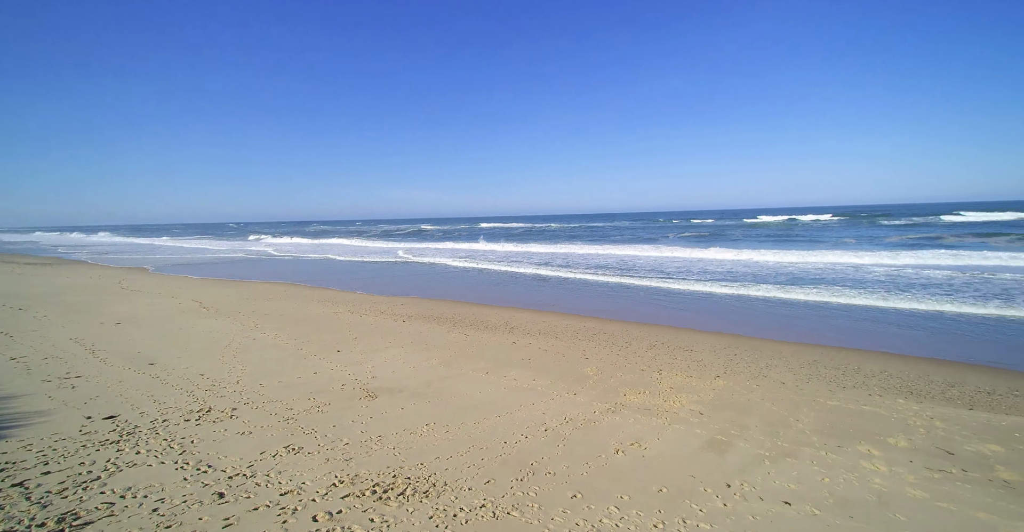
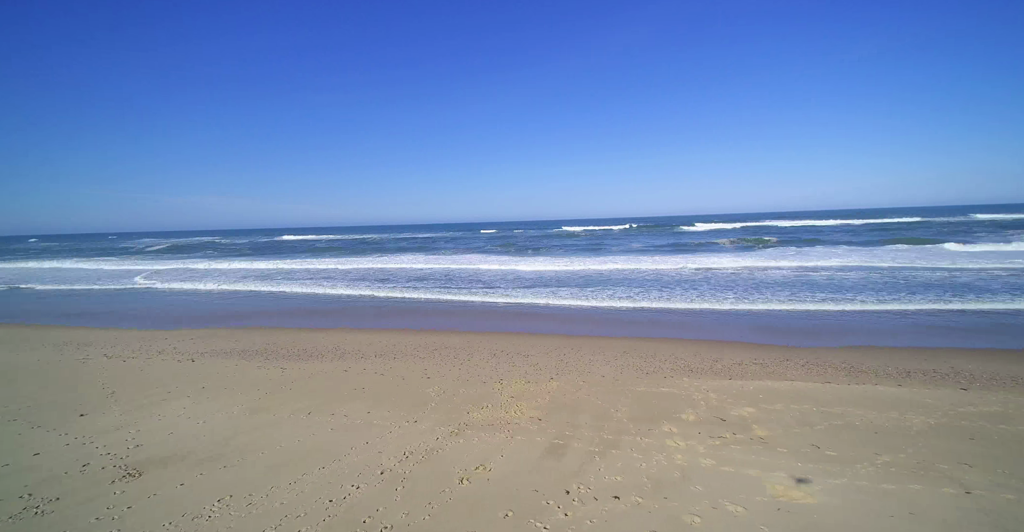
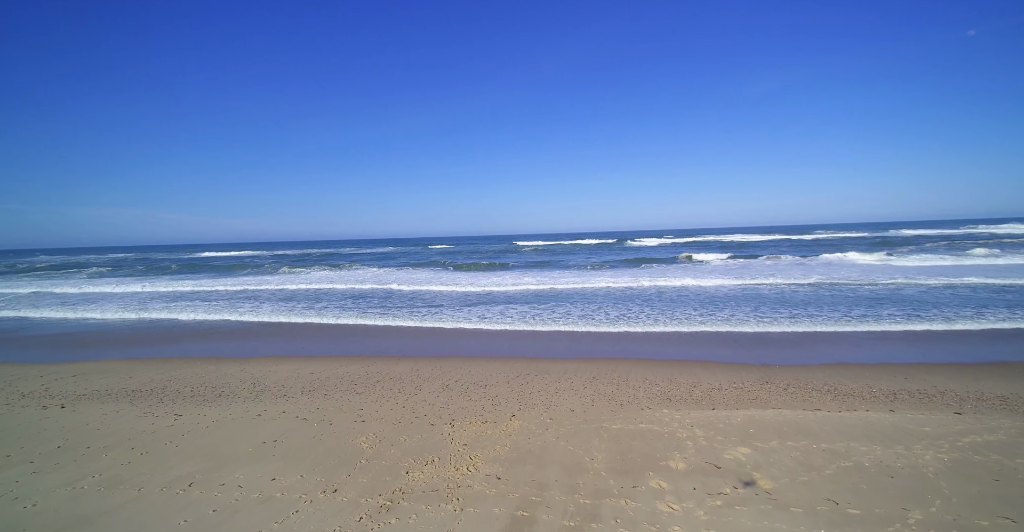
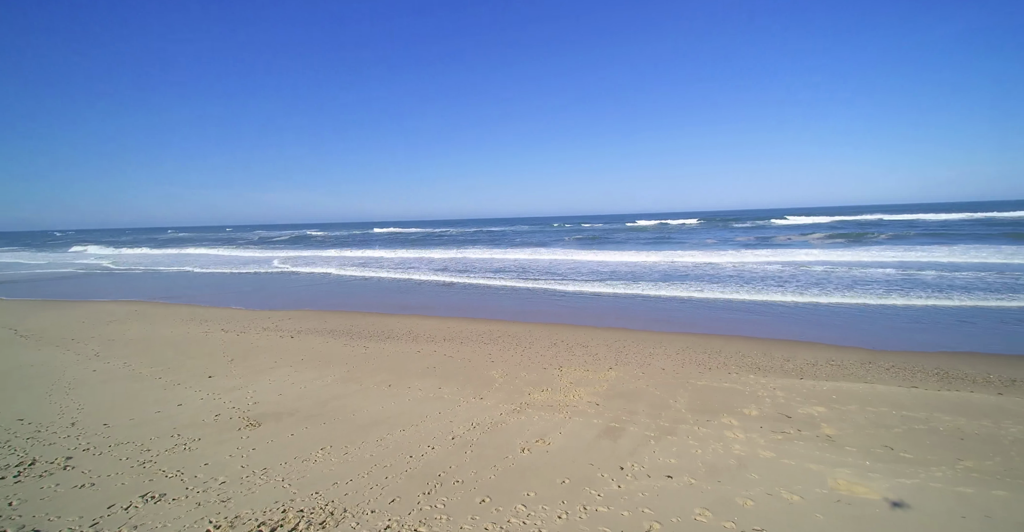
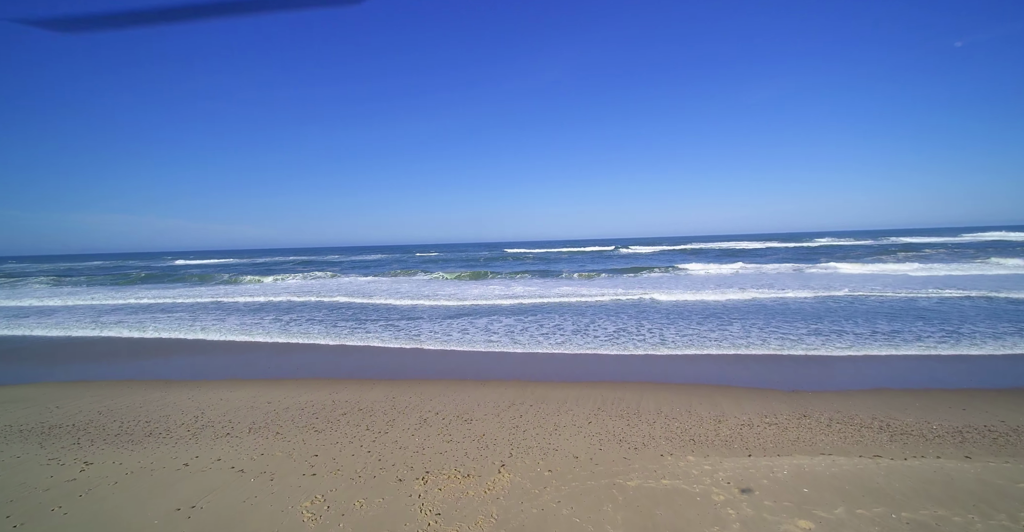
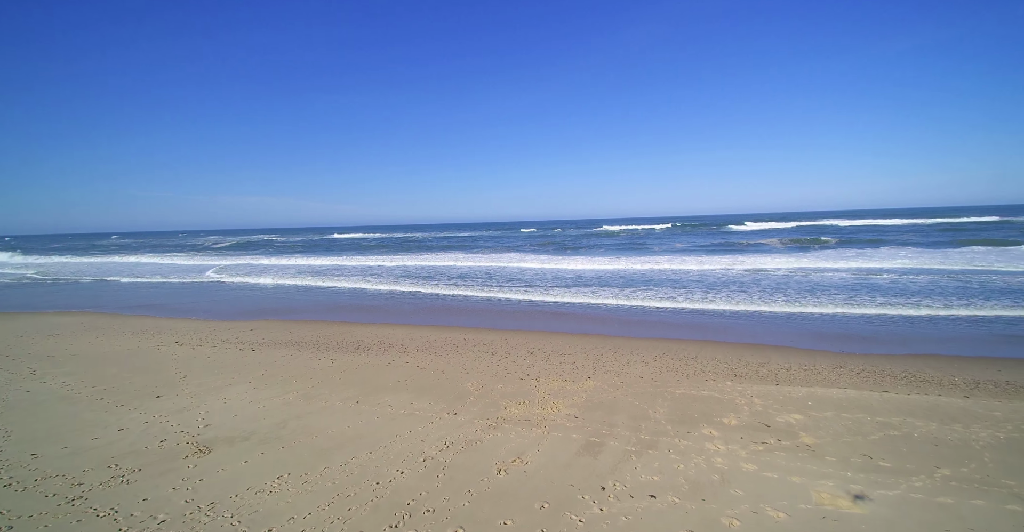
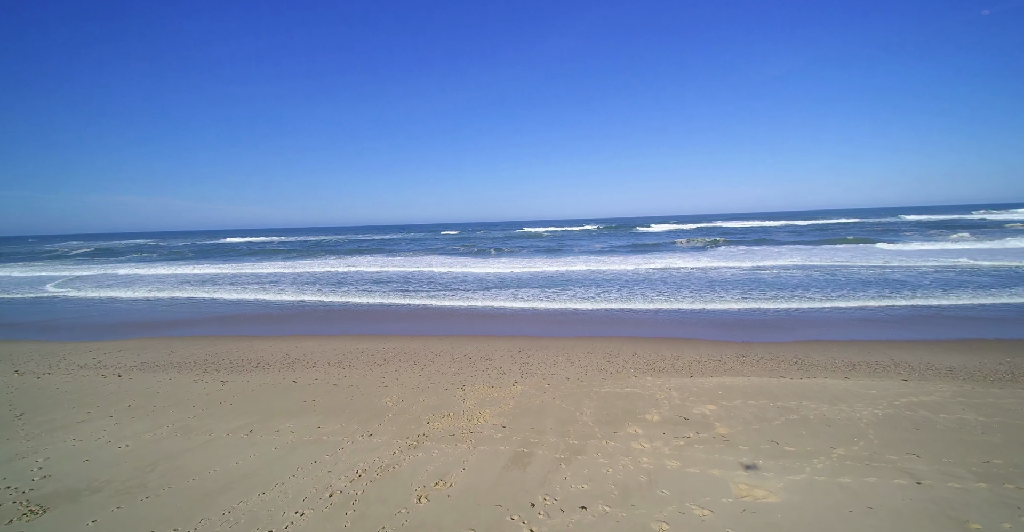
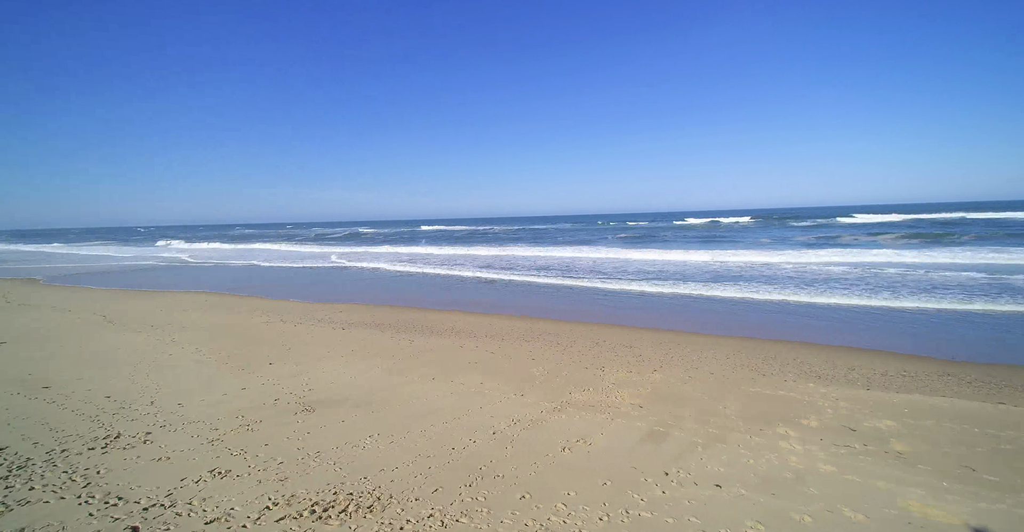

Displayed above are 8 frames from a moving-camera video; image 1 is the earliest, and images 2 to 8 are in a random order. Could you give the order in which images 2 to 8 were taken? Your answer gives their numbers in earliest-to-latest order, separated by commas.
8, 4, 6, 2, 7, 3, 5
